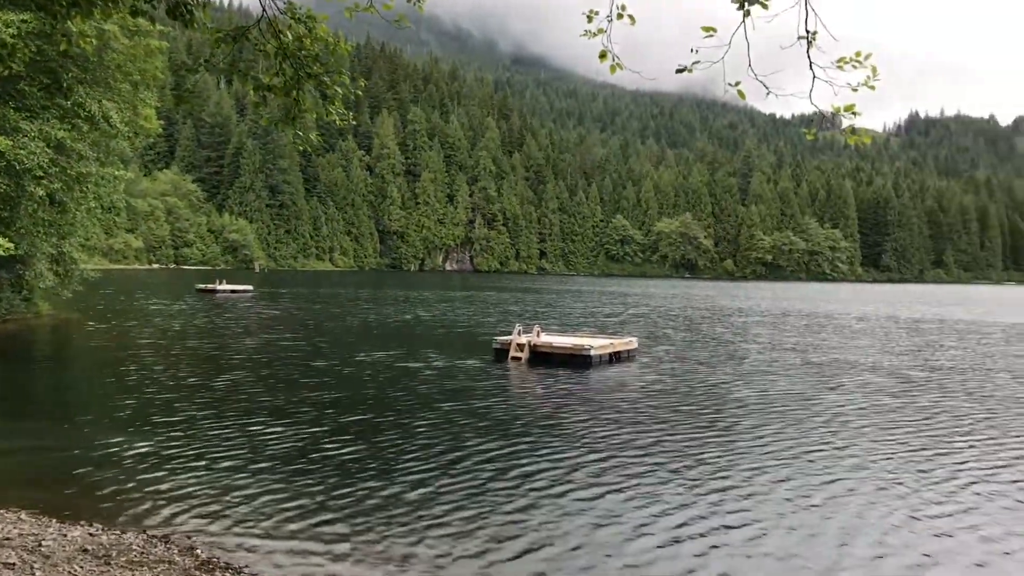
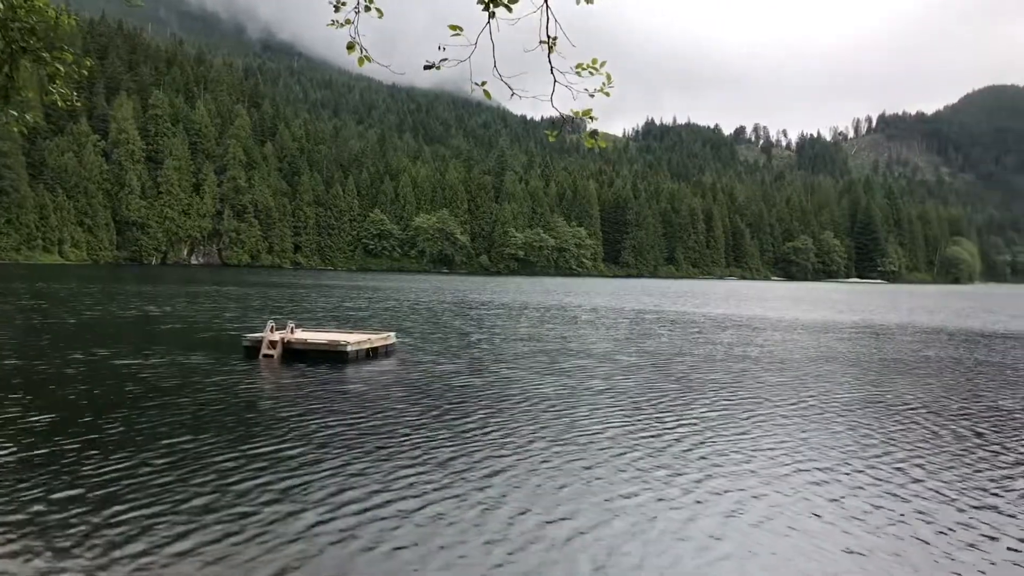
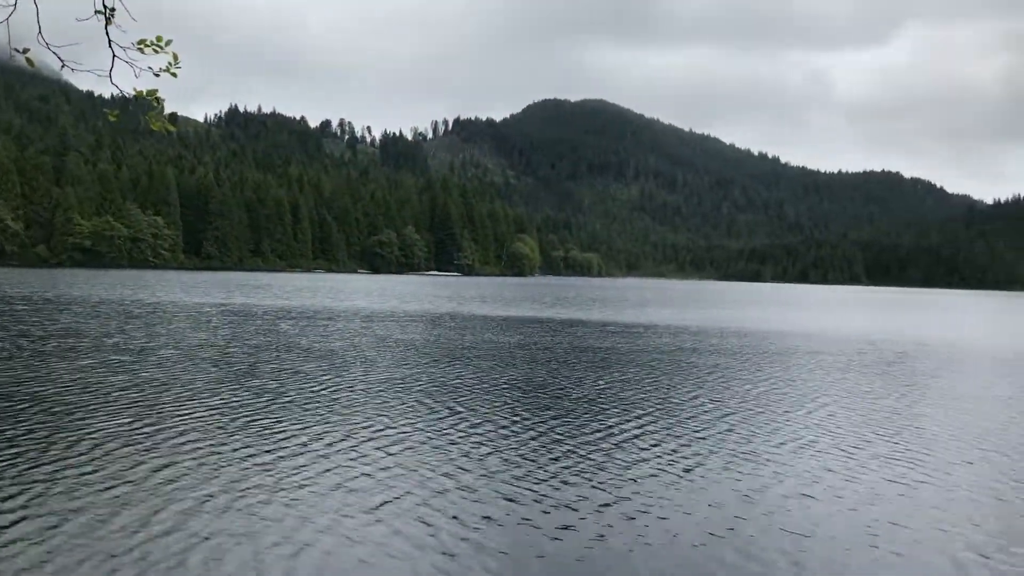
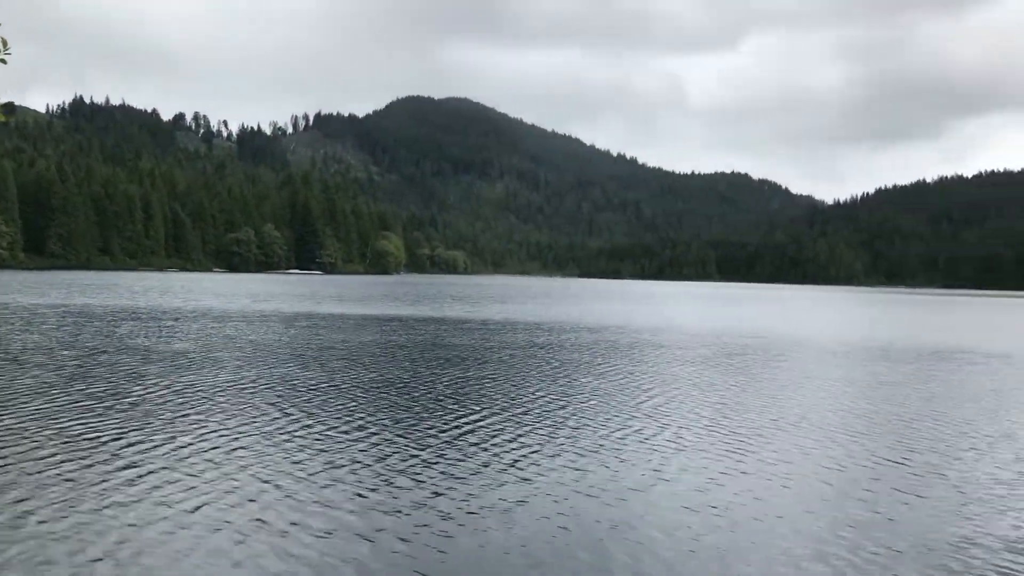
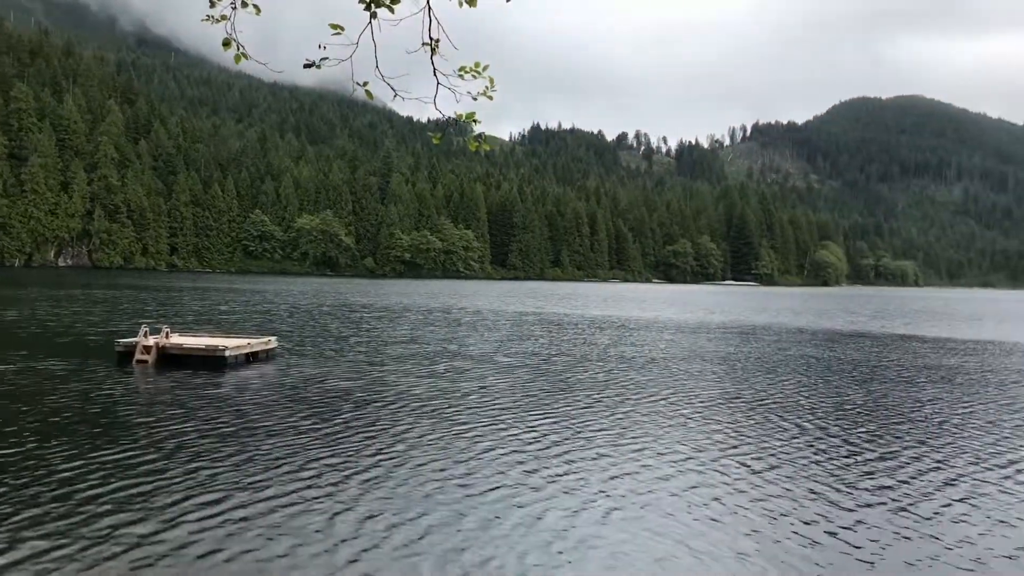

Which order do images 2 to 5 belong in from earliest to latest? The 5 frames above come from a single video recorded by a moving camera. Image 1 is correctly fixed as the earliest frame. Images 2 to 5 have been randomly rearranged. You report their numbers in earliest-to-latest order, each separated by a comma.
2, 5, 3, 4
